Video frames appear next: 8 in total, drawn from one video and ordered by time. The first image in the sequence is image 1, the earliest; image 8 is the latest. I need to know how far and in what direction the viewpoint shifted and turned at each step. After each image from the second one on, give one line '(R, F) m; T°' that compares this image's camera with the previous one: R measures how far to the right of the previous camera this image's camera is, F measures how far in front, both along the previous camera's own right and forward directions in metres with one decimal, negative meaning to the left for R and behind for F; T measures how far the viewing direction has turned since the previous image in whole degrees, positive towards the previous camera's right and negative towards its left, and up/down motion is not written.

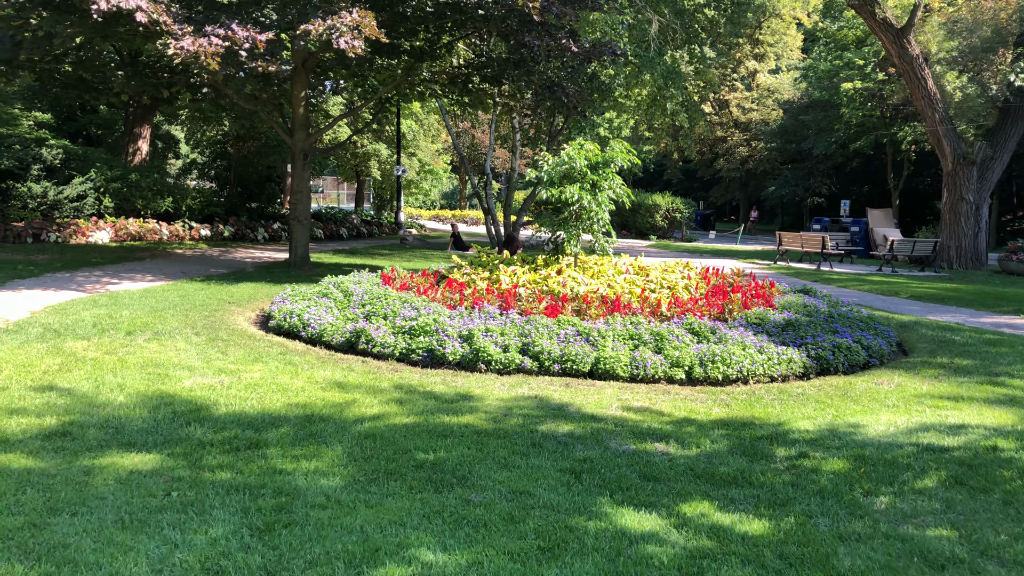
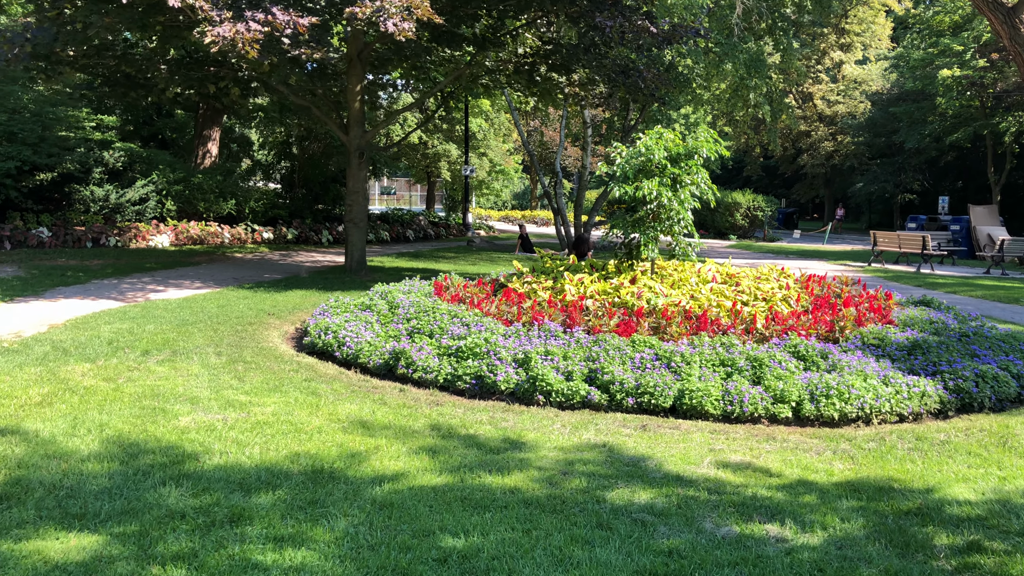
(+0.1, +1.1) m; -5°
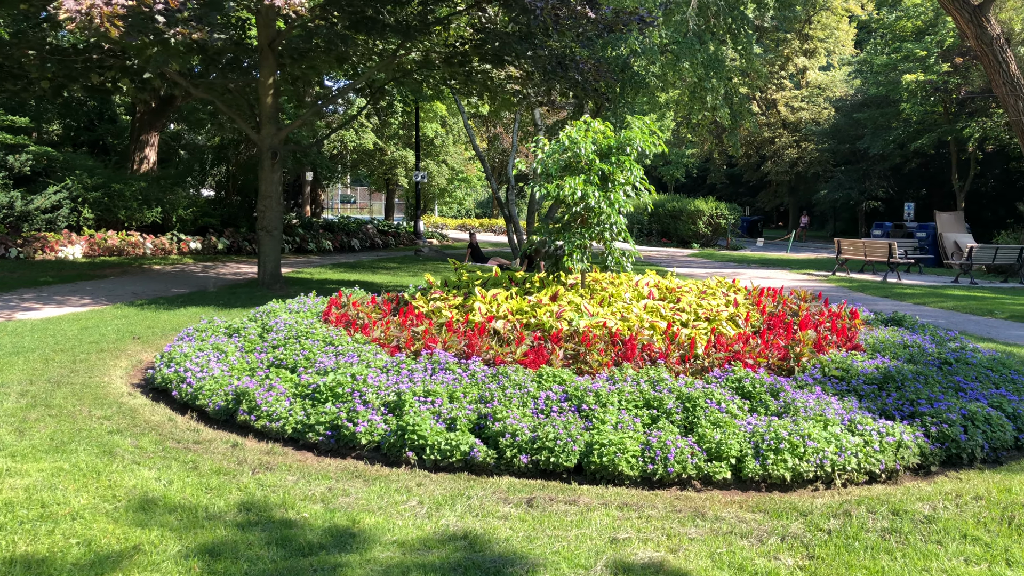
(+0.5, +1.2) m; +2°
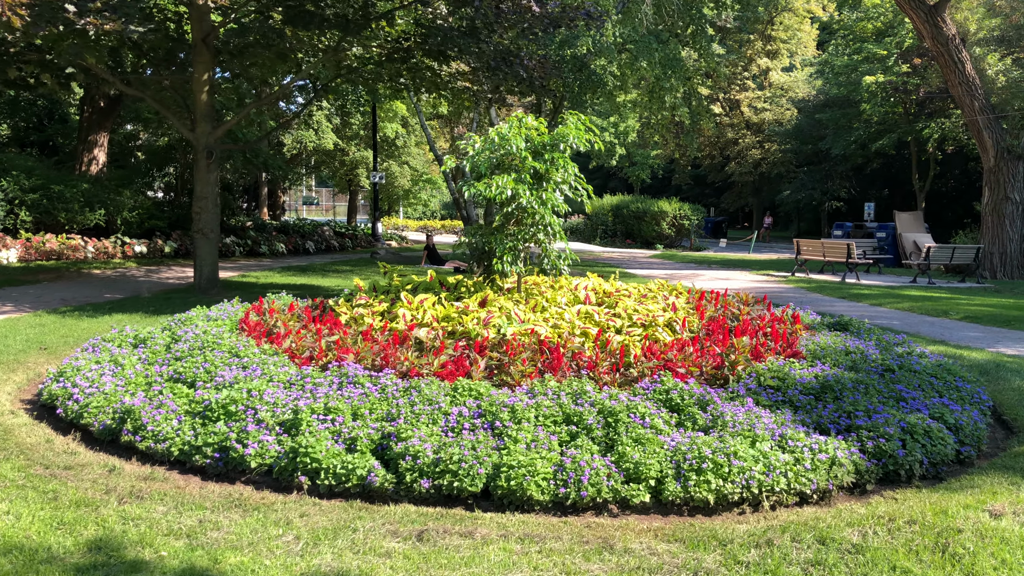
(+0.3, +0.3) m; +2°
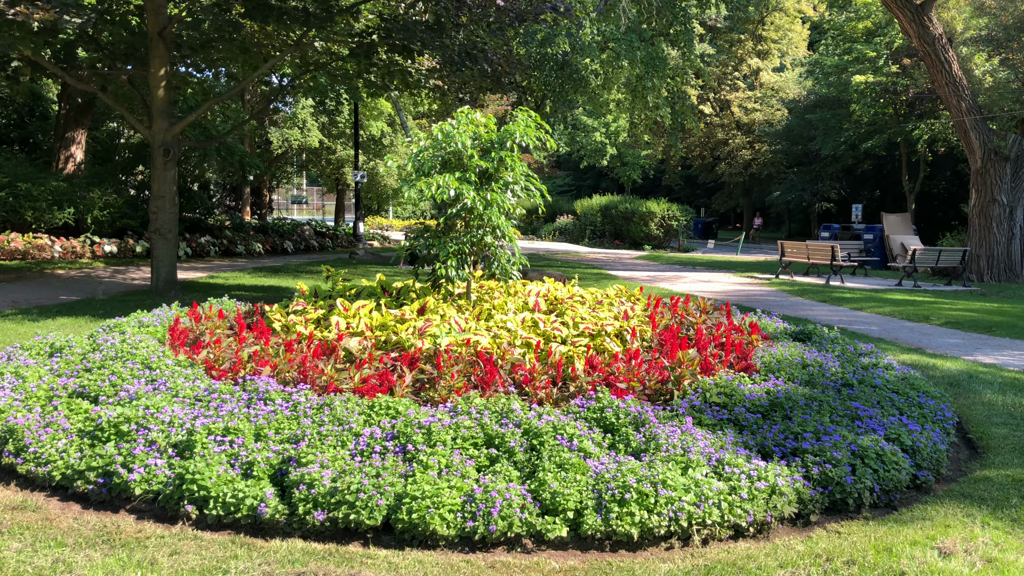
(+0.3, +0.3) m; 0°
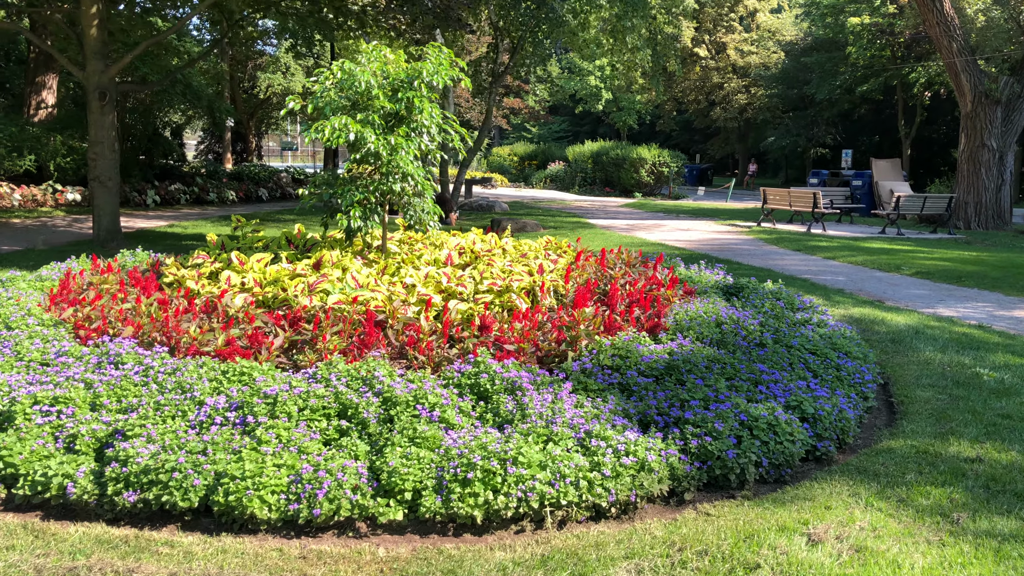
(+0.6, +0.4) m; 0°
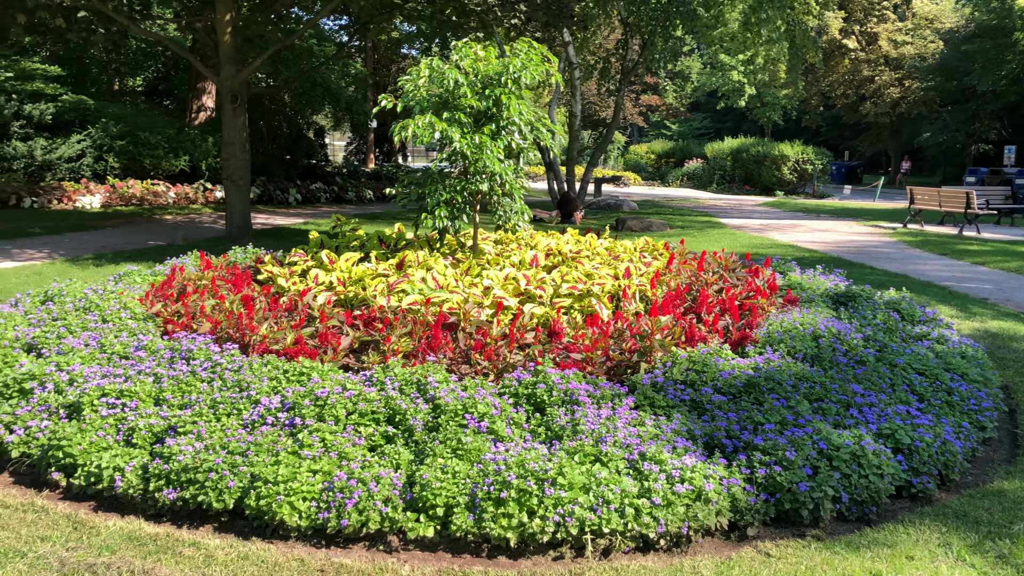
(+0.3, +0.2) m; -9°
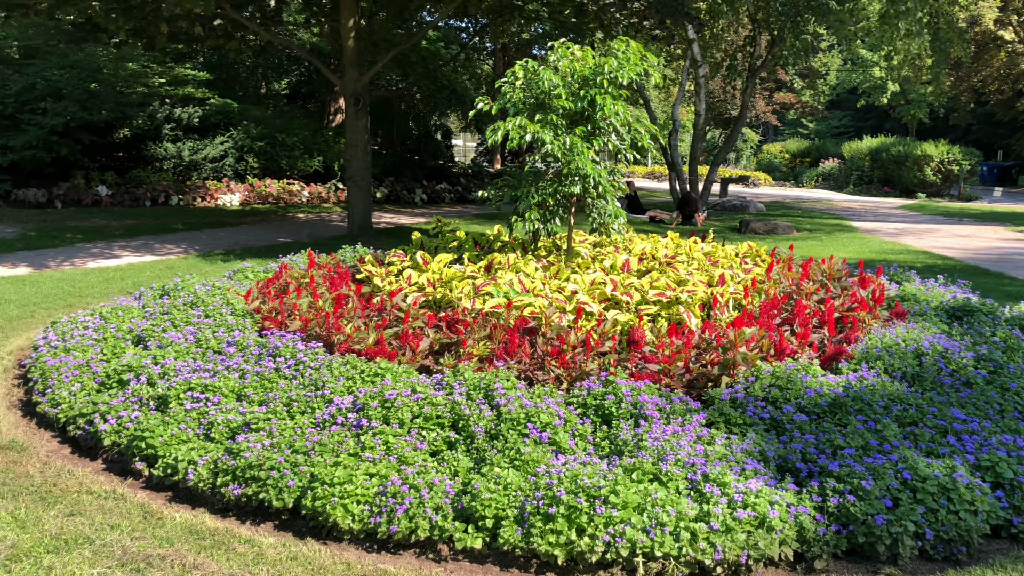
(+0.2, +0.1) m; -9°
